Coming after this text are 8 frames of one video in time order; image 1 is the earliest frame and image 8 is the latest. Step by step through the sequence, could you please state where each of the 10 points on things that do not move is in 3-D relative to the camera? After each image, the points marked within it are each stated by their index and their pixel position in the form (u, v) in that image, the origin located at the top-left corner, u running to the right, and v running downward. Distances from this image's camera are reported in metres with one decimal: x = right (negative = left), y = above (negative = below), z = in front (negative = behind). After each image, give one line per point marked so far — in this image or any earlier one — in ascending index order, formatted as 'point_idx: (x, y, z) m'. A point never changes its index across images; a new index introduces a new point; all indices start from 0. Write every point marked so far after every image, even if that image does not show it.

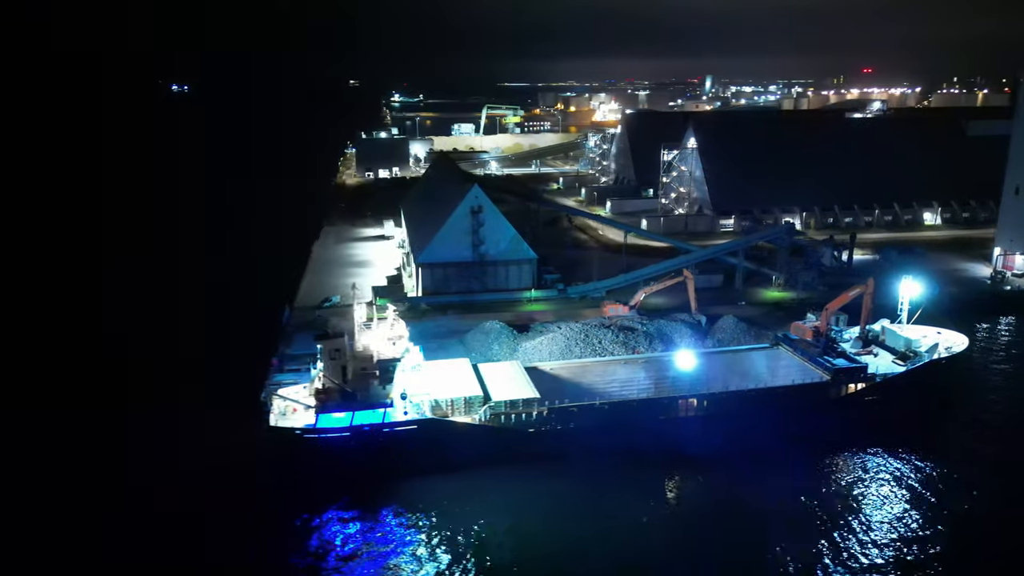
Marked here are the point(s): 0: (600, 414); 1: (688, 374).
0: (+1.5, -2.4, +12.6) m
1: (+3.9, -1.9, +14.5) m
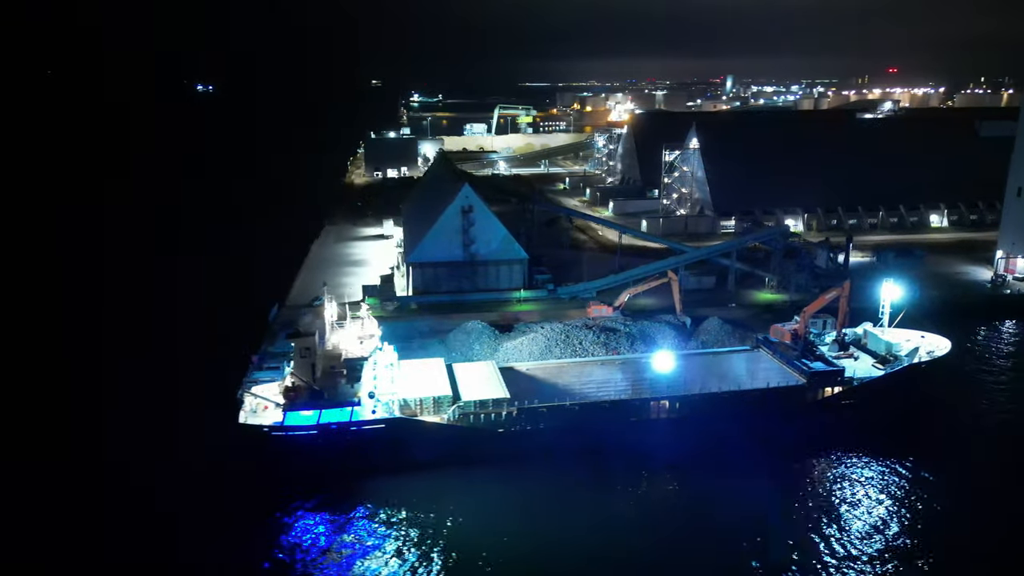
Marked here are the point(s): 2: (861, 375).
0: (+1.0, -2.4, +12.6) m
1: (+3.4, -1.9, +14.4) m
2: (+7.3, -1.8, +14.0) m
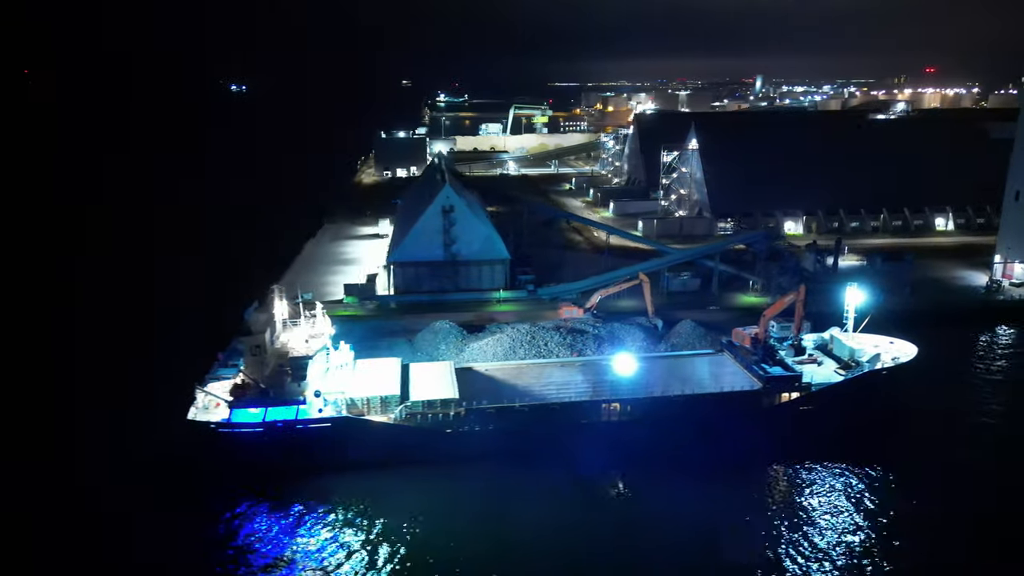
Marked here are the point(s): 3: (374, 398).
0: (+0.1, -2.4, +12.5) m
1: (+2.5, -2.0, +14.3) m
2: (+6.4, -1.9, +13.7) m
3: (-2.5, -2.0, +12.0) m
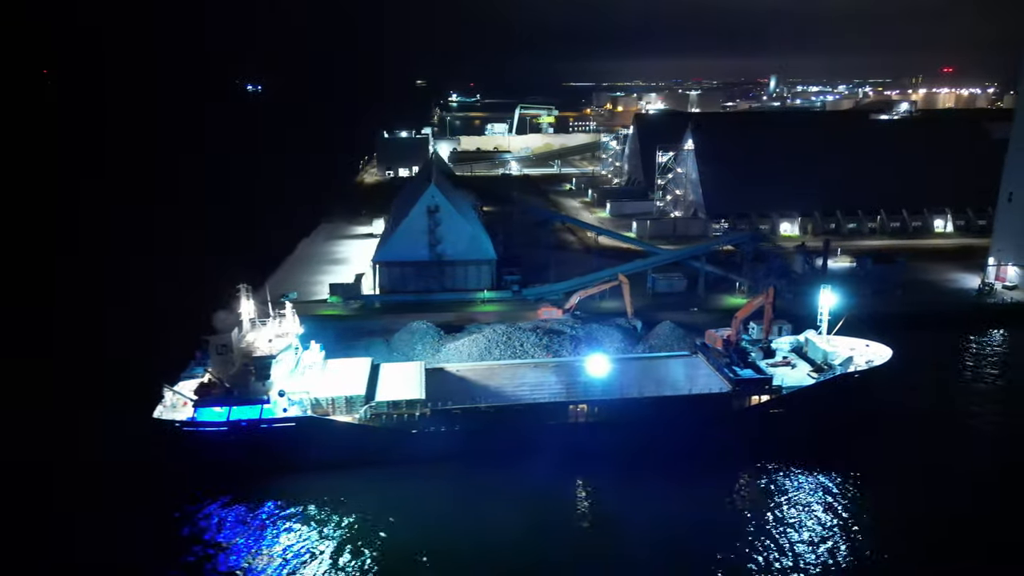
0: (-0.6, -2.4, +12.5) m
1: (+1.9, -2.0, +14.3) m
2: (+5.8, -2.0, +13.6) m
3: (-3.2, -2.0, +12.0) m
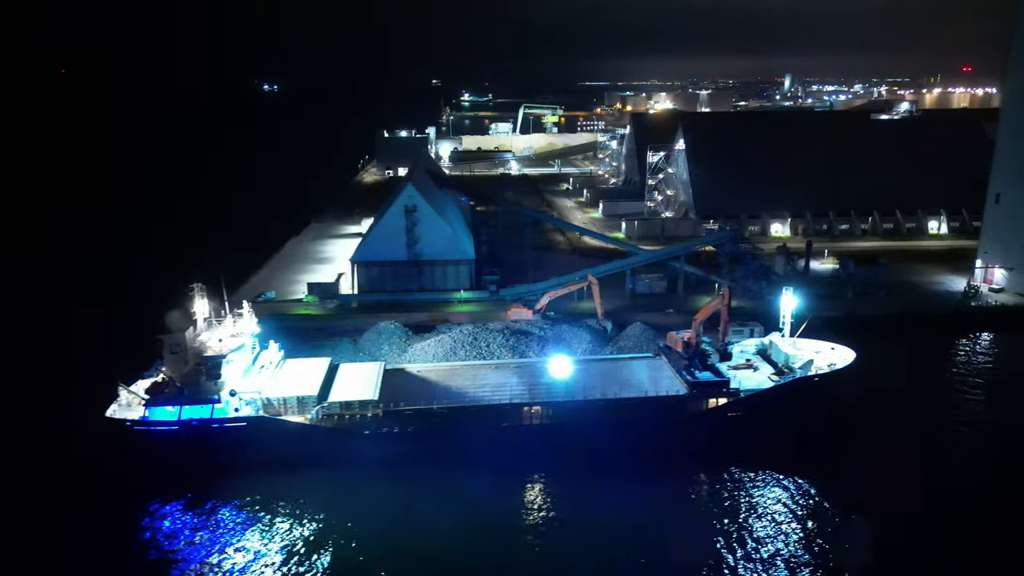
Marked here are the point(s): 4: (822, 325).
0: (-1.4, -2.5, +12.5) m
1: (+1.1, -2.0, +14.2) m
2: (+4.9, -2.0, +13.5) m
3: (-4.0, -2.0, +12.1) m
4: (+8.9, -1.1, +19.1) m
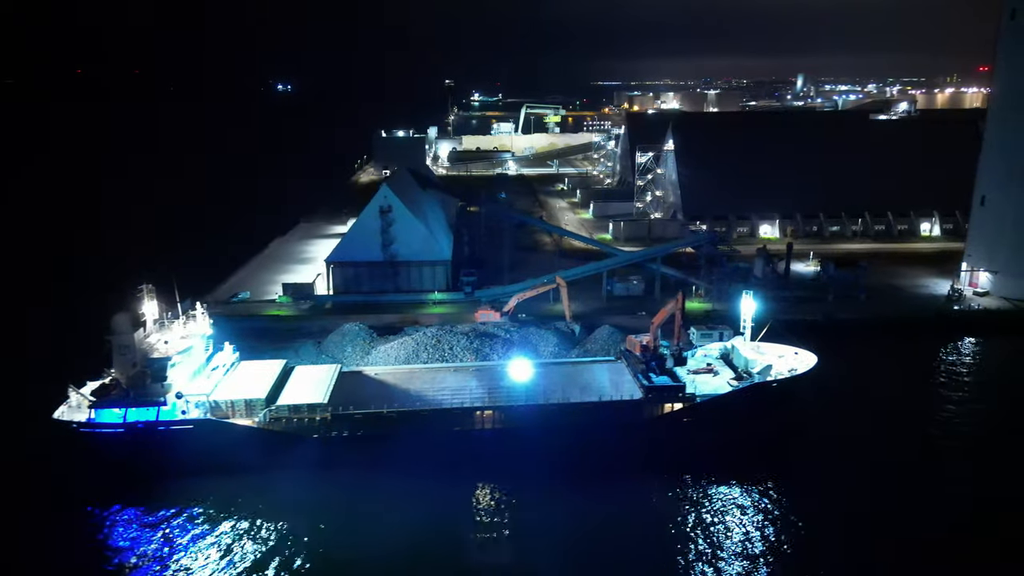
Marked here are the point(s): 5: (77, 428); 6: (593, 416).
0: (-2.3, -2.5, +12.4) m
1: (+0.2, -2.0, +14.1) m
2: (+4.1, -2.1, +13.3) m
3: (-4.9, -2.0, +12.0) m
4: (+8.1, -1.1, +18.9) m
5: (-7.6, -2.5, +11.6) m
6: (+1.6, -2.5, +12.9) m
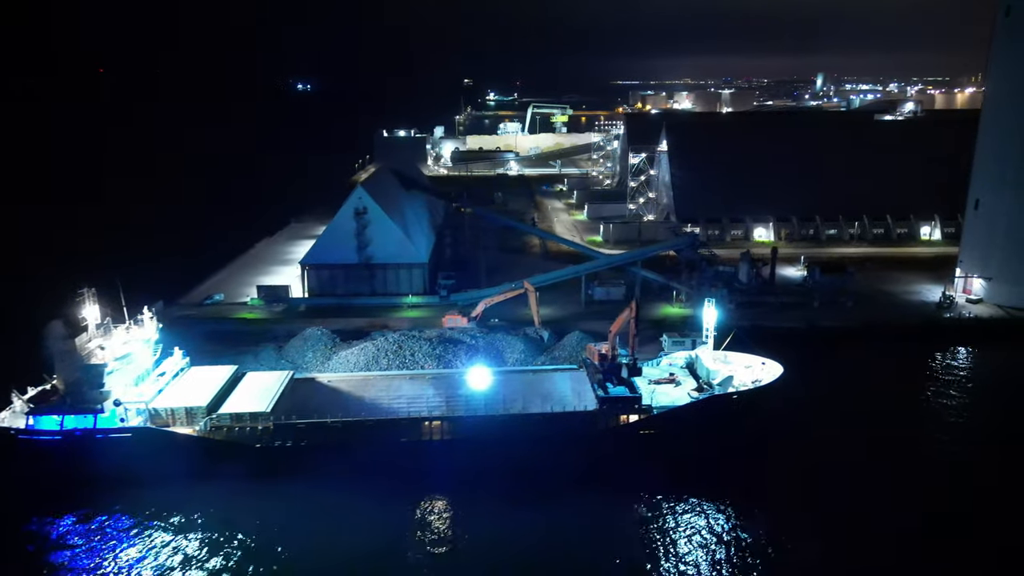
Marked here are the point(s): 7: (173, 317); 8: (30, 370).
0: (-3.2, -2.6, +12.0) m
1: (-0.7, -2.2, +13.7) m
2: (+3.2, -2.2, +12.8) m
3: (-5.8, -2.1, +11.7) m
4: (+7.4, -1.3, +18.4) m
5: (-8.5, -2.5, +11.4) m
6: (+0.7, -2.6, +12.5) m
7: (-9.5, -0.8, +18.5) m
8: (-11.0, -2.0, +15.1) m
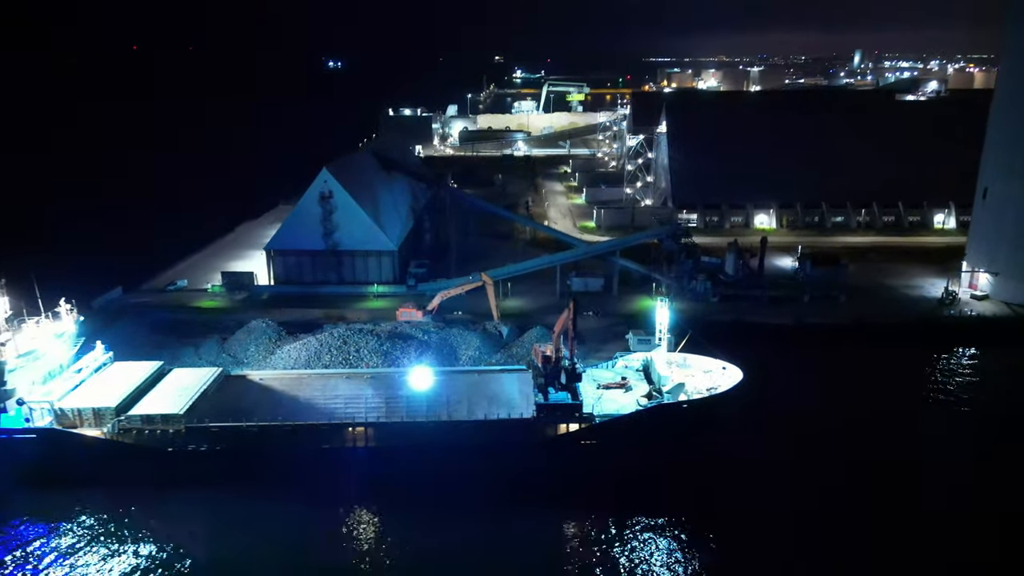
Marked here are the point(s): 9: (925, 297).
0: (-4.4, -2.5, +11.3) m
1: (-1.8, -2.1, +12.8) m
2: (+2.0, -2.2, +11.9) m
3: (-7.0, -2.0, +11.0) m
4: (+6.4, -1.2, +17.2) m
5: (-9.7, -2.4, +10.9) m
6: (-0.4, -2.6, +11.6) m
7: (-10.4, -0.4, +17.9) m
8: (-12.0, -1.7, +14.6) m
9: (+12.4, -0.3, +20.0) m
